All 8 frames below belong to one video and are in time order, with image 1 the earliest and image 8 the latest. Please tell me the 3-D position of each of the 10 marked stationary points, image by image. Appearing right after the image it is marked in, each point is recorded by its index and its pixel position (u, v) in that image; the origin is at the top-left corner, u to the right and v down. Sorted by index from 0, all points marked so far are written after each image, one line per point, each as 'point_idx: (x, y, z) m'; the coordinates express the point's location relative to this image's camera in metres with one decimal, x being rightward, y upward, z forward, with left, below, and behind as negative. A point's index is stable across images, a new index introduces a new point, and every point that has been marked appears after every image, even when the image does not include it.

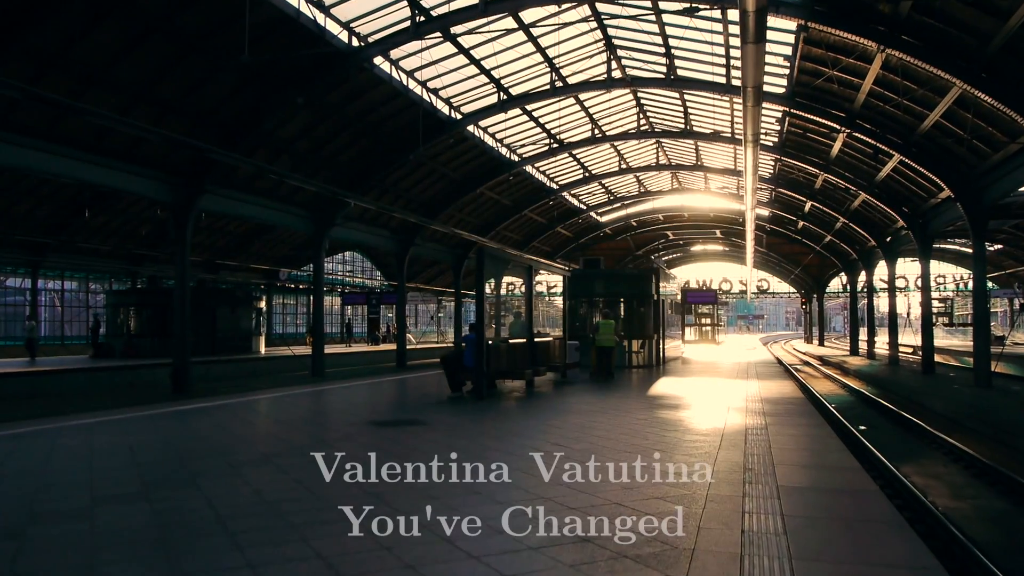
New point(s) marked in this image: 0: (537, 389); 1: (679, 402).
0: (+0.5, -2.0, +14.6) m
1: (+2.8, -1.9, +12.5) m
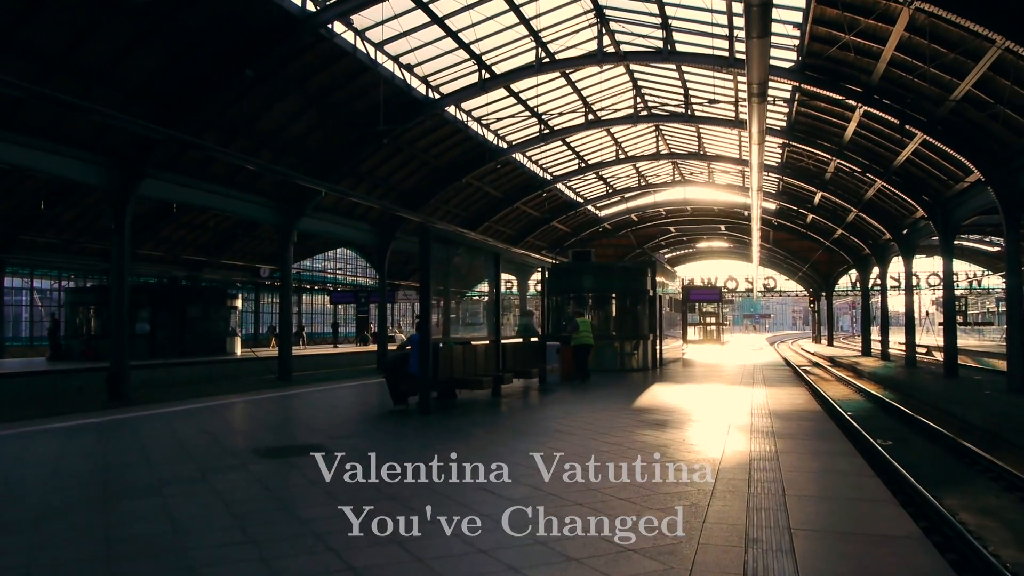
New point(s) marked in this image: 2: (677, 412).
0: (-0.1, -1.8, +12.6) m
1: (+2.2, -1.8, +10.4) m
2: (+2.5, -1.9, +11.3) m
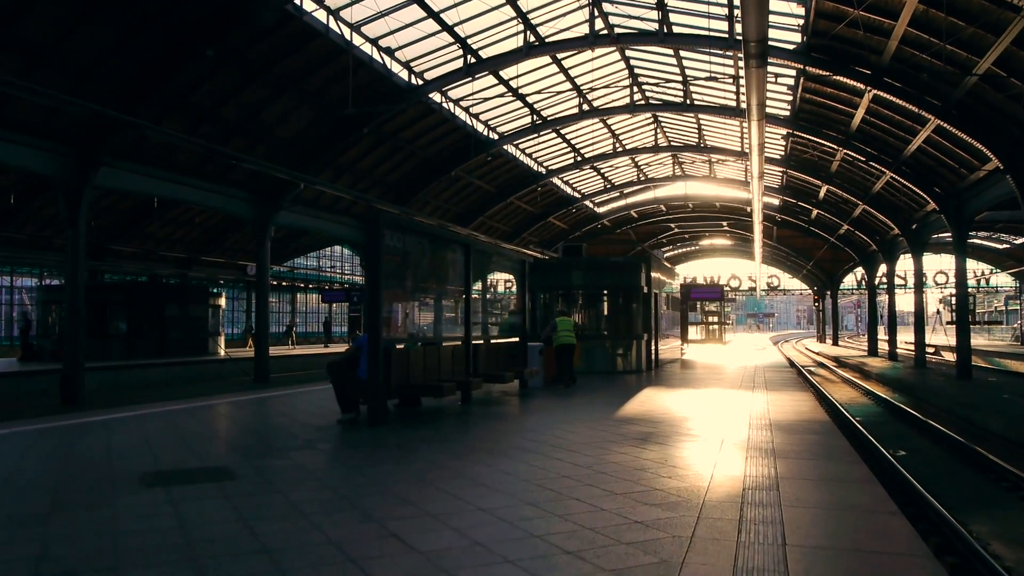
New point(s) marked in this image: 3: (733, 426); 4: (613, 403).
0: (-0.5, -1.8, +11.4) m
1: (+1.8, -1.7, +9.2) m
2: (+2.0, -1.8, +10.1) m
3: (+2.9, -1.8, +9.9) m
4: (+1.7, -2.0, +12.7) m
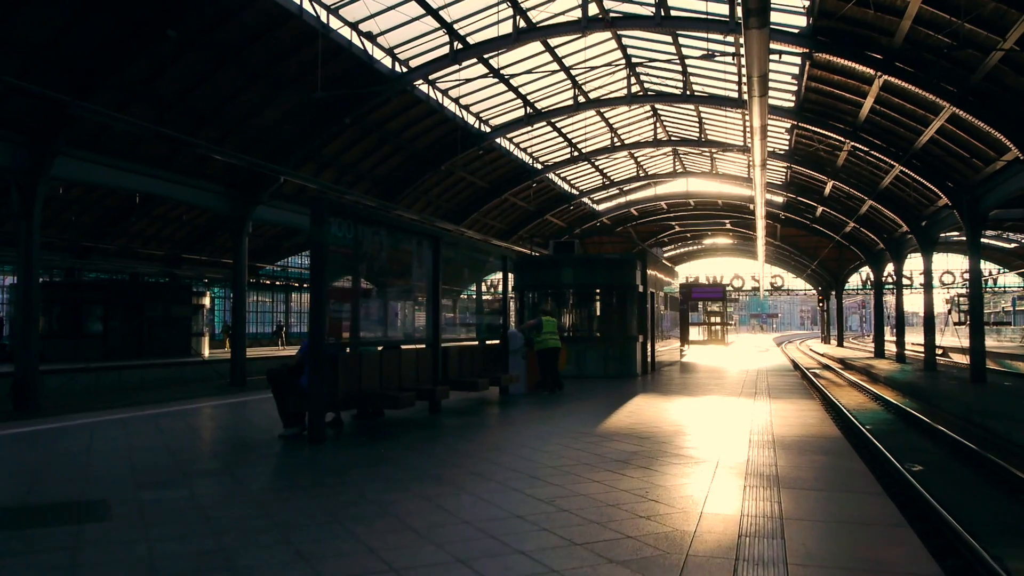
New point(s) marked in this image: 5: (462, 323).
0: (-0.8, -1.7, +10.3) m
1: (+1.4, -1.7, +8.1) m
2: (+1.7, -1.8, +9.0) m
3: (+2.6, -1.8, +8.8) m
4: (+1.4, -1.9, +11.6) m
5: (-0.4, -0.6, +11.8) m
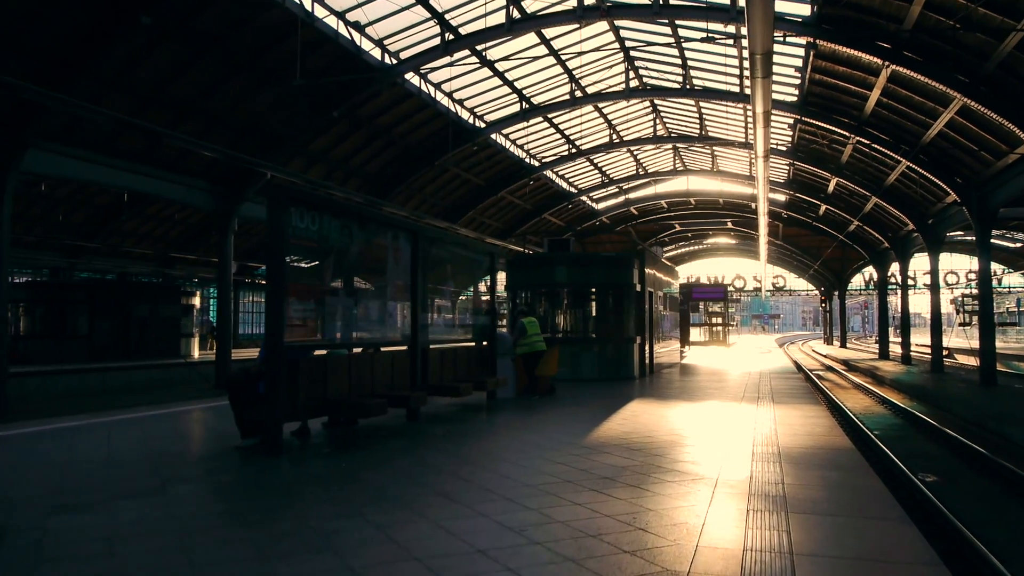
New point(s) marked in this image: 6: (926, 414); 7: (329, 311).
0: (-1.0, -1.7, +9.6) m
1: (+1.2, -1.7, +7.4) m
2: (+1.5, -1.7, +8.3) m
3: (+2.4, -1.8, +8.2) m
4: (+1.2, -1.9, +11.0) m
5: (-0.6, -0.6, +11.1) m
6: (+10.0, -3.0, +18.2) m
7: (-1.8, -0.2, +7.4) m
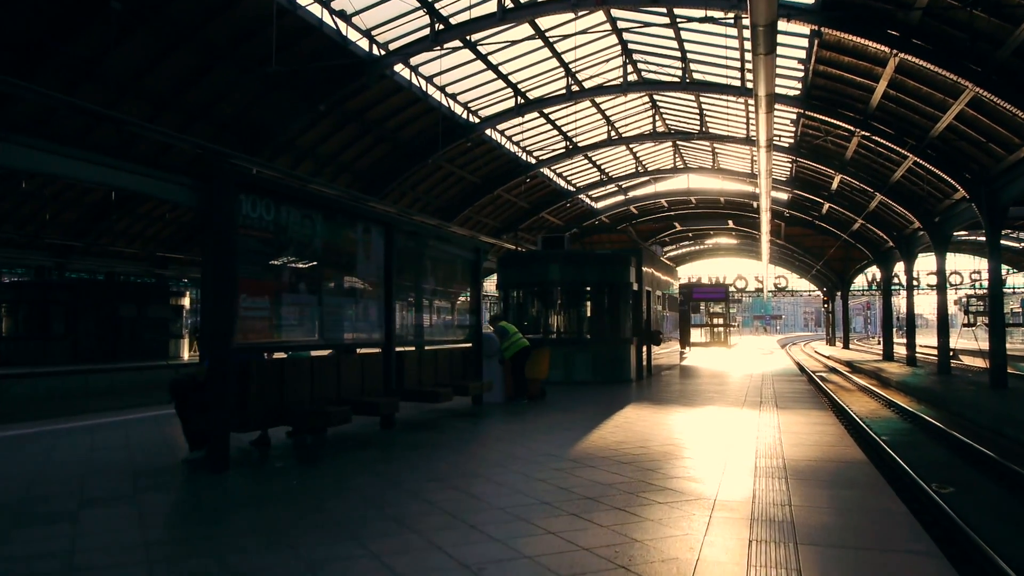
0: (-1.2, -1.7, +8.9) m
1: (+1.0, -1.6, +6.7) m
2: (+1.3, -1.7, +7.6) m
3: (+2.2, -1.7, +7.5) m
4: (+1.0, -1.9, +10.3) m
5: (-0.8, -0.5, +10.4) m
6: (+9.9, -3.0, +17.5) m
7: (-2.0, -0.2, +6.7) m
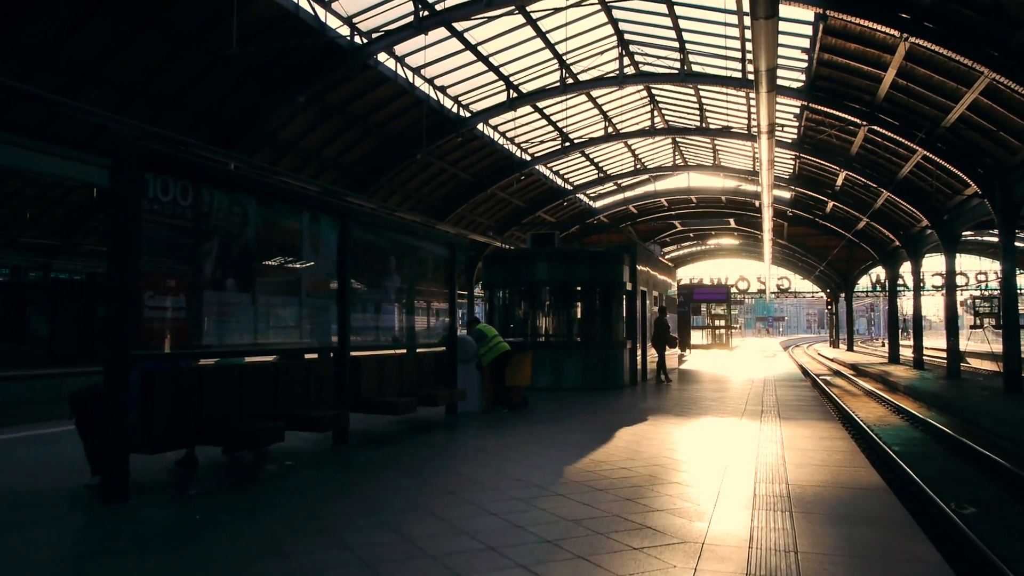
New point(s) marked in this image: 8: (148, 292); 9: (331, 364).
0: (-1.5, -1.7, +8.0) m
1: (+0.7, -1.6, +5.8) m
2: (+1.0, -1.7, +6.7) m
3: (+1.9, -1.7, +6.5) m
4: (+0.7, -1.9, +9.3) m
5: (-1.1, -0.5, +9.5) m
6: (+9.6, -3.0, +16.6) m
7: (-2.3, -0.2, +5.8) m
8: (-2.5, 0.0, +5.3) m
9: (-1.7, -0.7, +7.4) m
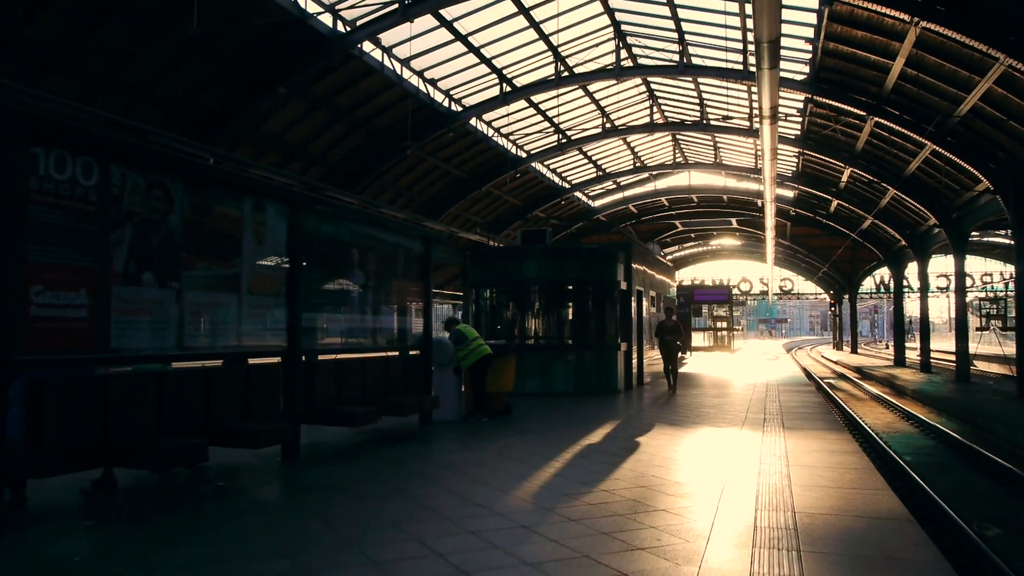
0: (-1.7, -1.6, +7.2) m
1: (+0.5, -1.6, +5.0) m
2: (+0.8, -1.6, +5.9) m
3: (+1.6, -1.7, +5.7) m
4: (+0.4, -1.8, +8.5) m
5: (-1.4, -0.5, +8.7) m
6: (+9.4, -3.0, +15.7) m
7: (-2.6, -0.1, +5.0) m
8: (-2.8, 0.0, +4.5) m
9: (-2.0, -0.7, +6.6) m
